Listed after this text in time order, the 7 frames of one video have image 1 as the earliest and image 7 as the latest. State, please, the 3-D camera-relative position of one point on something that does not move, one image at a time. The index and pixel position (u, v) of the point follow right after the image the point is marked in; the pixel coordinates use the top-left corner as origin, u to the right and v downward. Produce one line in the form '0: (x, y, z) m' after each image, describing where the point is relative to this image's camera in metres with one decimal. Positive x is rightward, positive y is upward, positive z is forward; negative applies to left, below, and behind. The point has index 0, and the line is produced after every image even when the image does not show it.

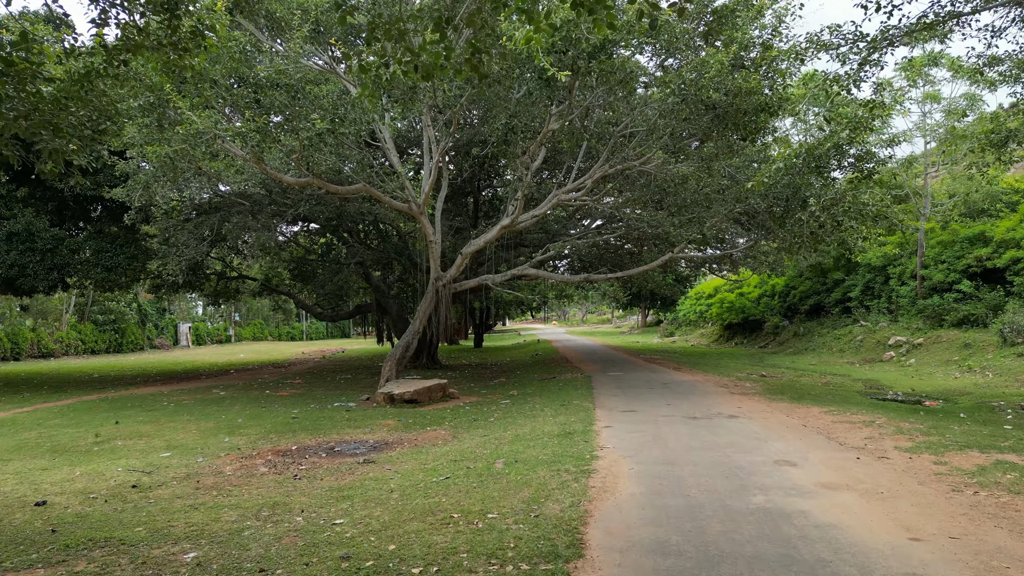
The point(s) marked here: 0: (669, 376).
0: (+3.8, -2.1, +14.1) m
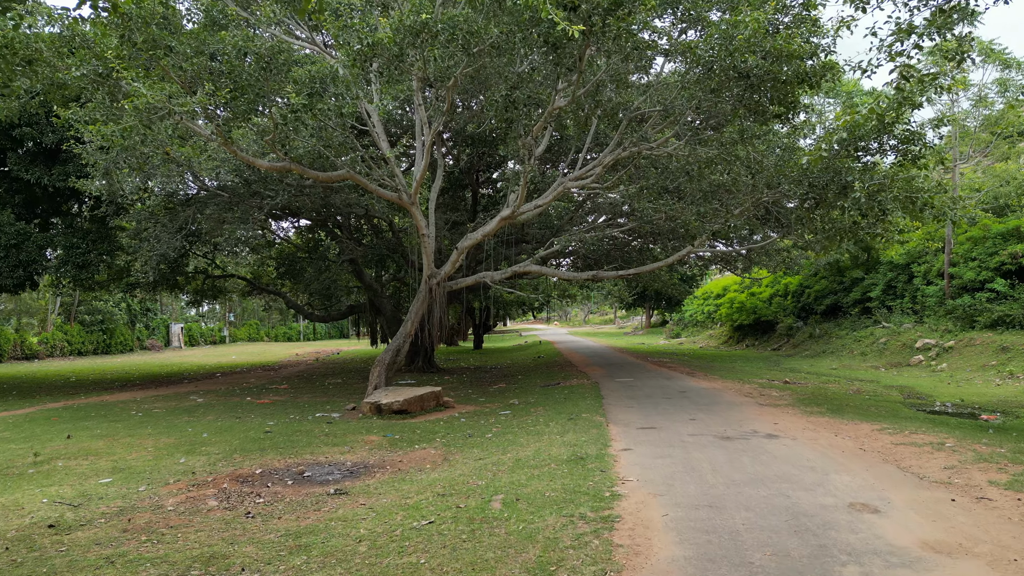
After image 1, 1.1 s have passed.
0: (+3.8, -2.1, +12.9) m
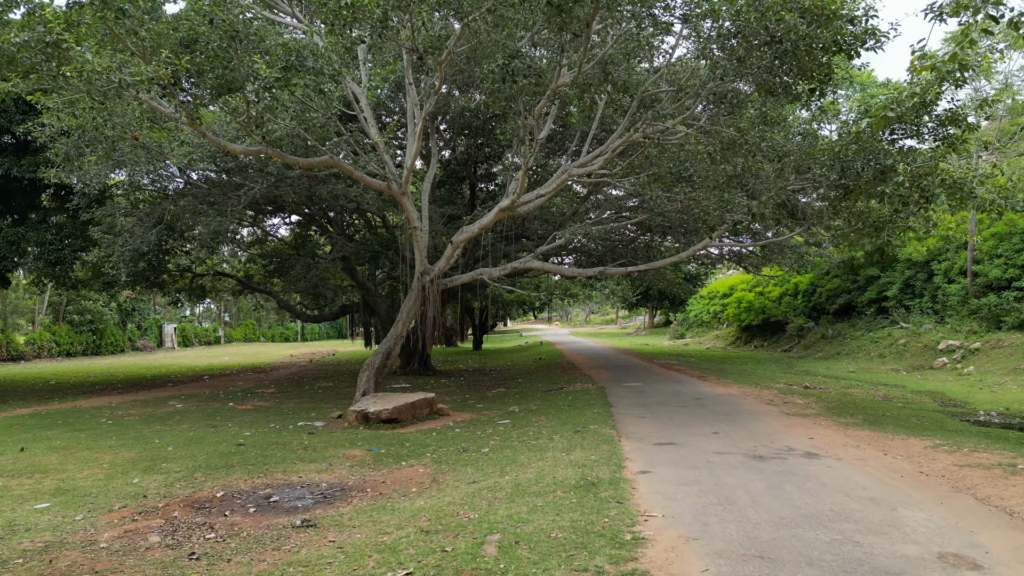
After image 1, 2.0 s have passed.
0: (+3.8, -2.0, +11.9) m
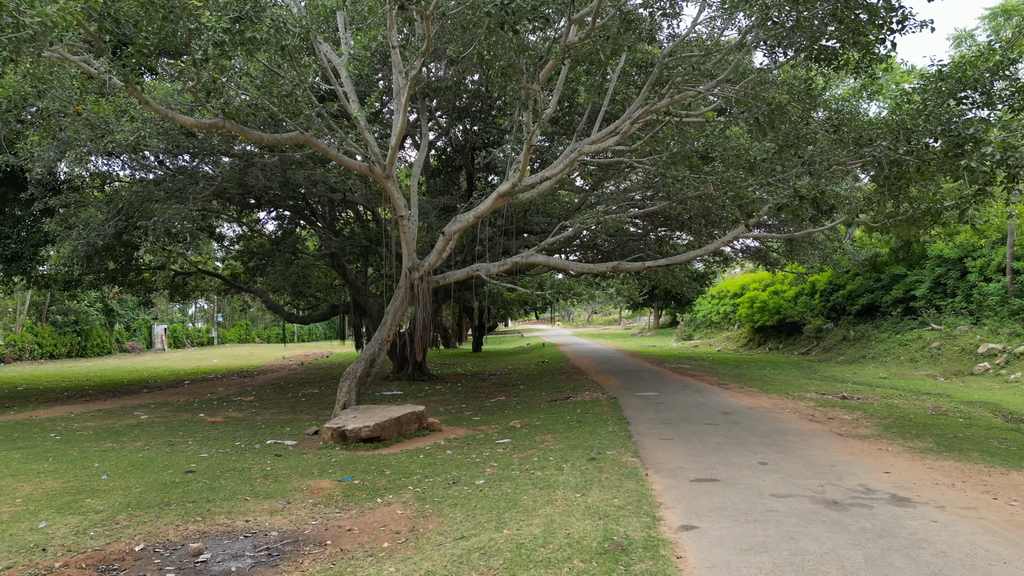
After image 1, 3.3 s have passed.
0: (+3.8, -2.0, +10.5) m
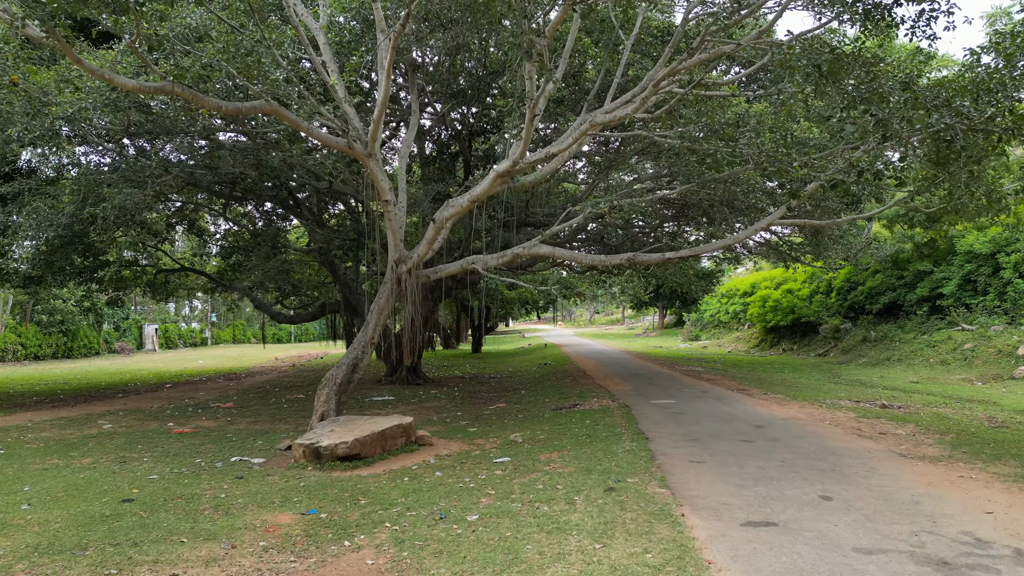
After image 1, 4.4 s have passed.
0: (+3.8, -1.9, +9.4) m
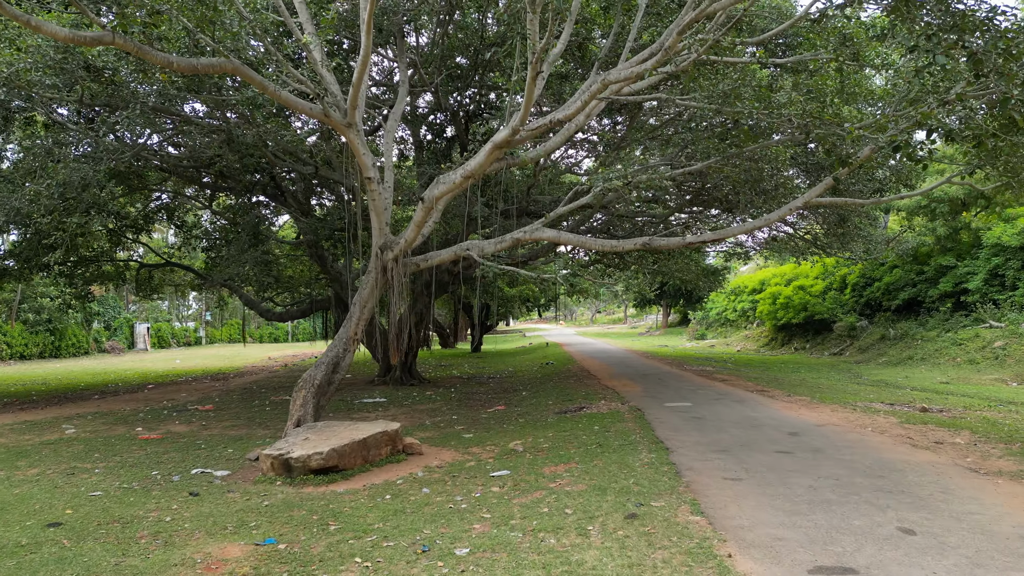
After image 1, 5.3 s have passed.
0: (+3.8, -1.8, +8.4) m
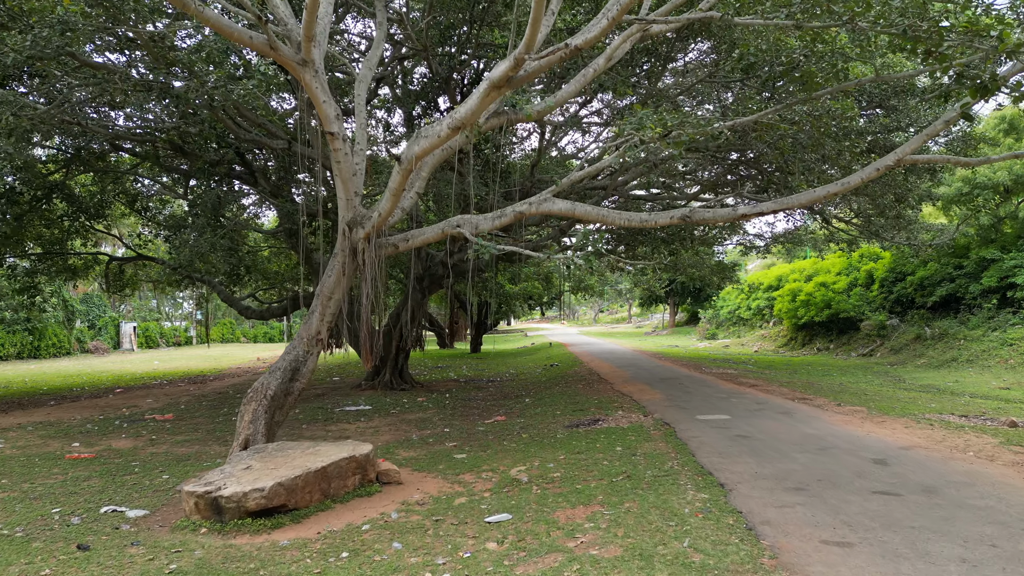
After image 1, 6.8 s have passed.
0: (+3.8, -1.6, +6.8) m
